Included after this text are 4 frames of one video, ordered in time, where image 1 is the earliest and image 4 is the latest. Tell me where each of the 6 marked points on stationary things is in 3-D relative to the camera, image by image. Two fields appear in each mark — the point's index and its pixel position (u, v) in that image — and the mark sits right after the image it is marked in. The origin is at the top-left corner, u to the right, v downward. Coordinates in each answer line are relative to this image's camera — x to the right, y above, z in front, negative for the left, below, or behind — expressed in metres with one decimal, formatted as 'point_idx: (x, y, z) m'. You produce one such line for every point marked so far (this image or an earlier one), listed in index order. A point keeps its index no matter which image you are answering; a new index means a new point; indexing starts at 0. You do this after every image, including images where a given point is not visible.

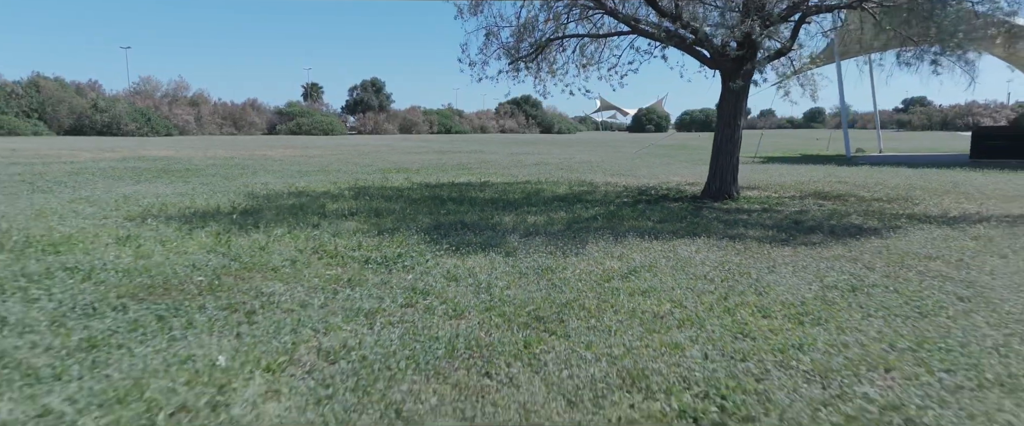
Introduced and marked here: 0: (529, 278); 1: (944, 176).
0: (+0.1, -0.5, +4.1) m
1: (+10.4, +0.9, +13.6) m
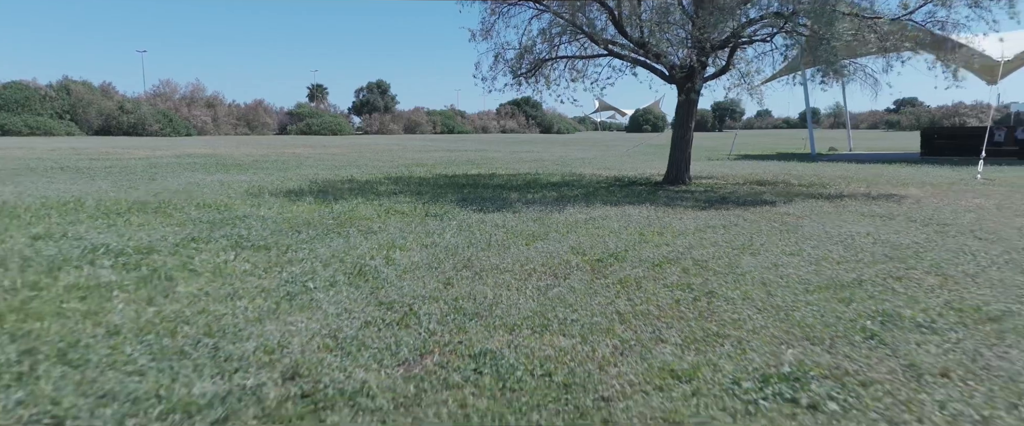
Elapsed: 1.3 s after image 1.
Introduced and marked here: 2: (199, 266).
0: (+0.2, -0.1, +6.8) m
1: (+10.5, +1.2, +16.3) m
2: (-2.3, -0.4, +4.0) m
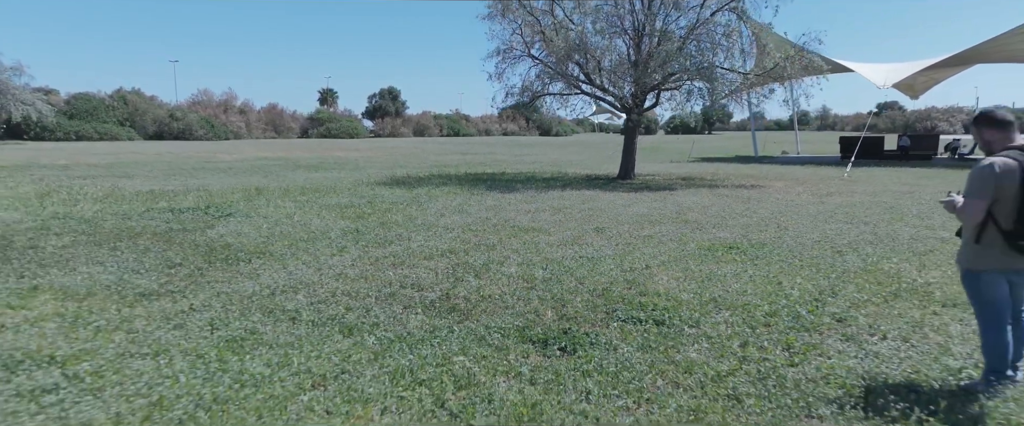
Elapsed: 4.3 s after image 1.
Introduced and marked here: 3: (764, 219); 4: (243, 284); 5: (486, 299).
0: (+0.4, +0.4, +12.9) m
1: (+10.7, +1.7, +22.4) m
2: (-2.1, 0.0, +10.1) m
3: (+4.3, -0.1, +9.7) m
4: (-2.4, -0.6, +5.1) m
5: (-0.2, -0.7, +4.8) m
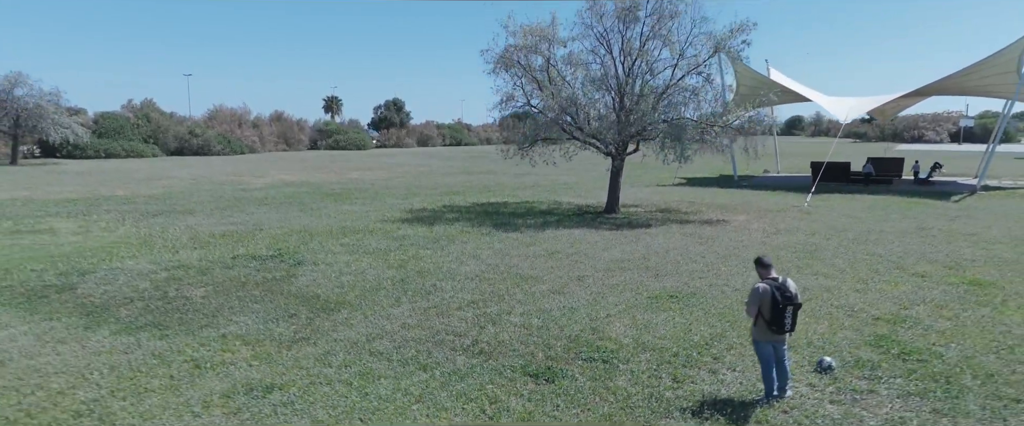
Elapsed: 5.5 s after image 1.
0: (+0.4, -0.7, +15.8) m
1: (+10.7, +0.7, +25.3) m
2: (-2.0, -1.0, +12.9) m
3: (+4.4, -1.1, +12.6) m
4: (-2.3, -1.7, +8.0) m
5: (-0.1, -1.8, +7.7) m
